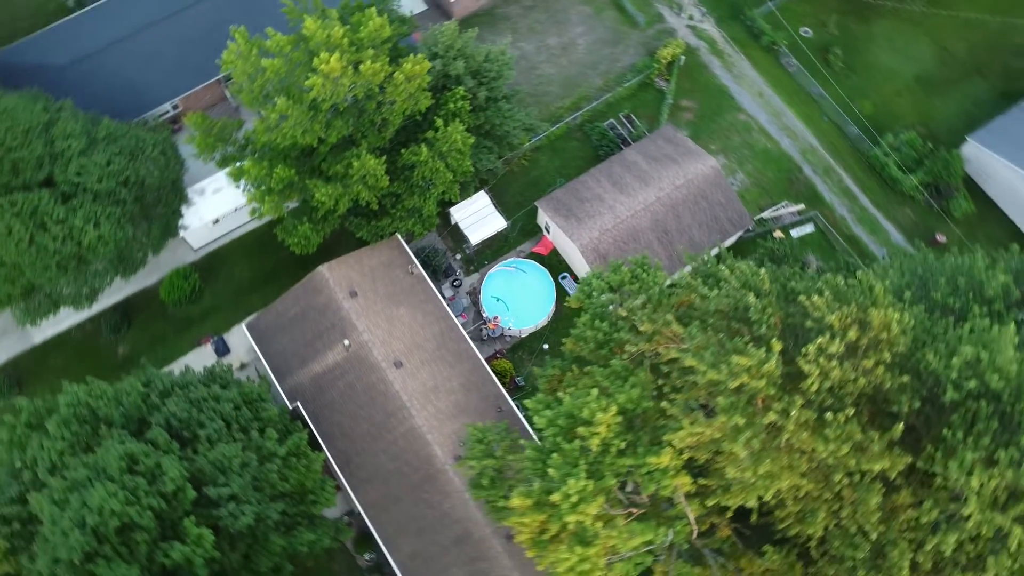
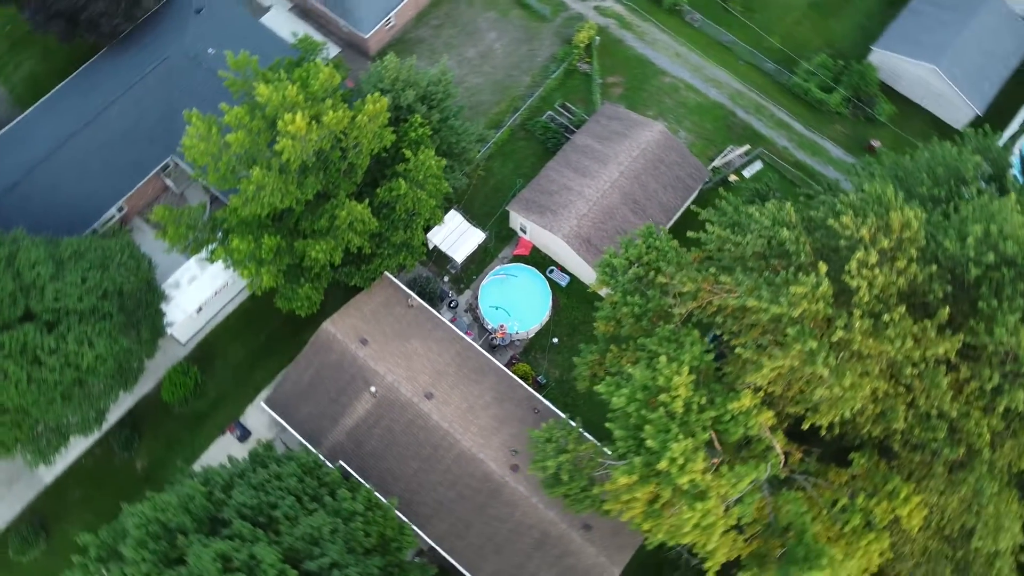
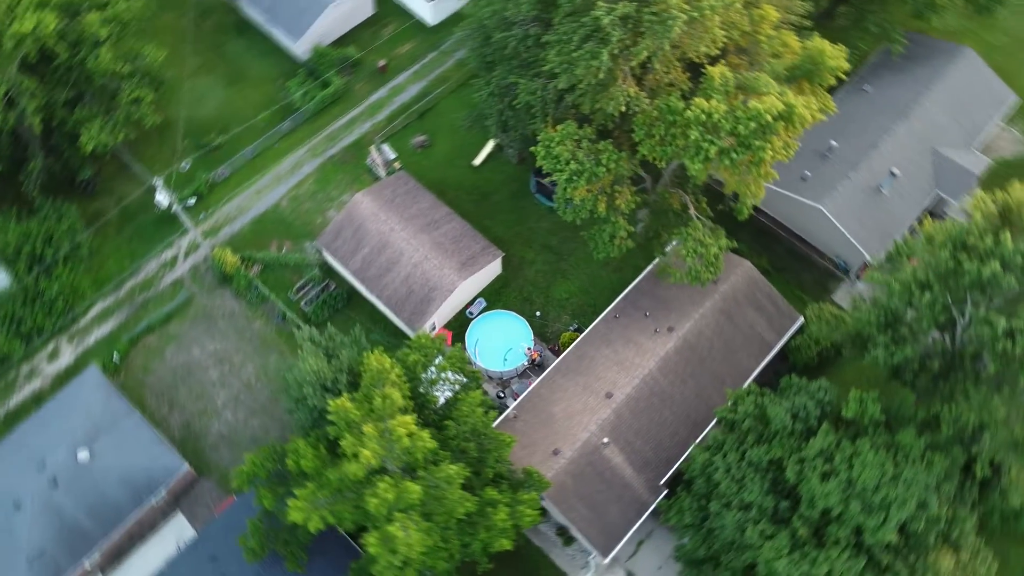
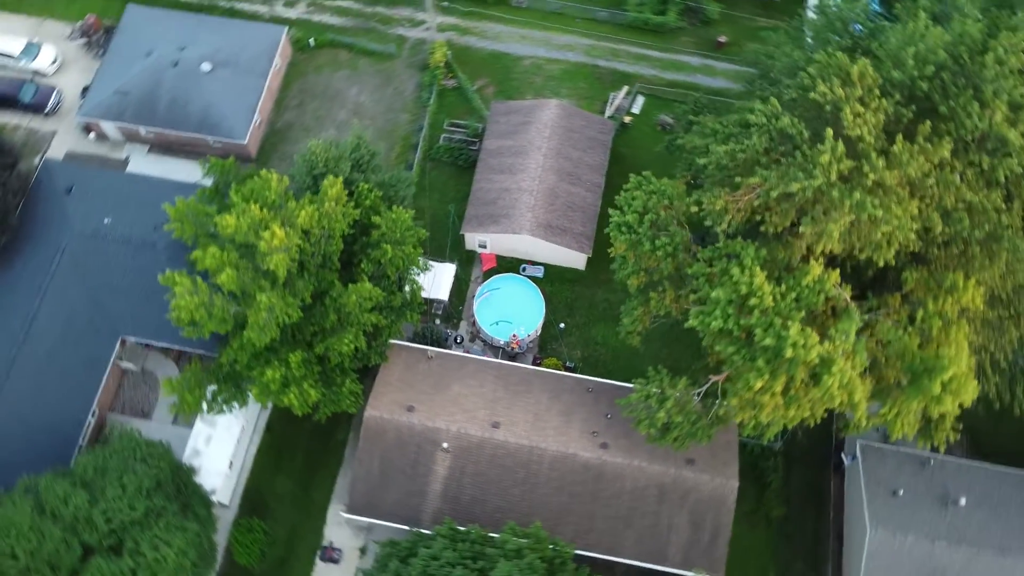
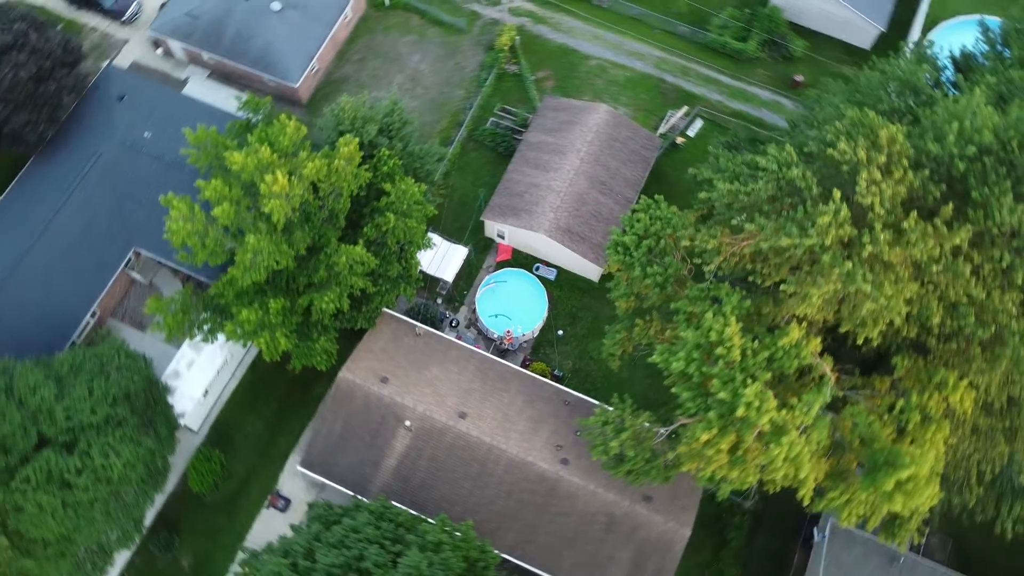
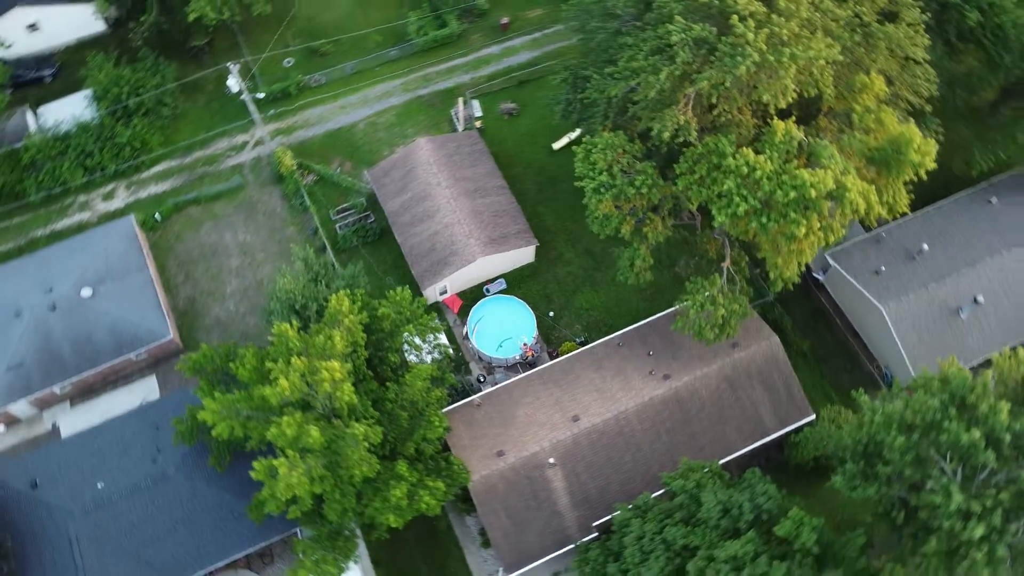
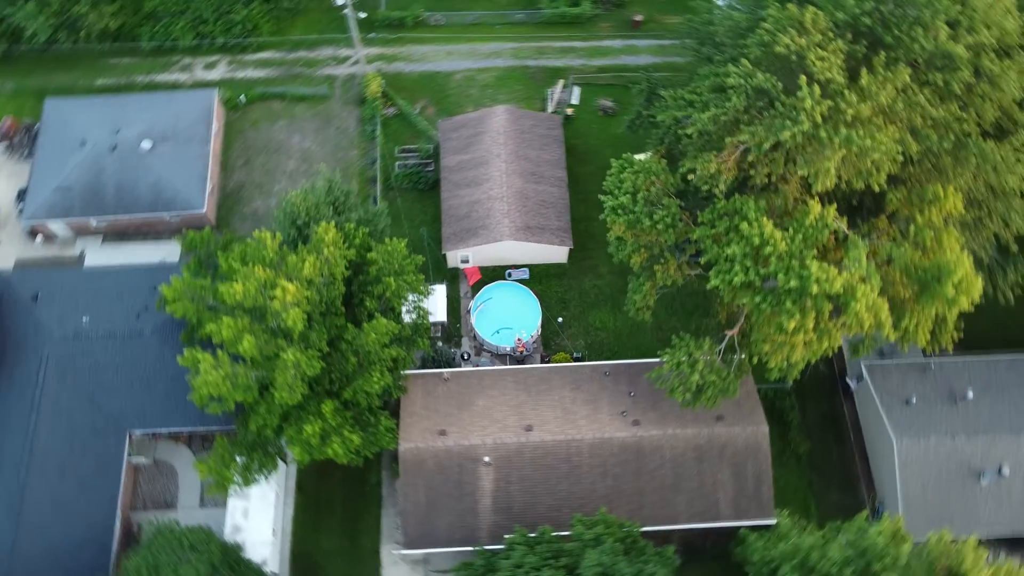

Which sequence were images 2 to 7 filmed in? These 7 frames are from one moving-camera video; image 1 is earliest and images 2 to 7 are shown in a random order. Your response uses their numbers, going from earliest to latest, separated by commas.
2, 5, 4, 7, 6, 3
